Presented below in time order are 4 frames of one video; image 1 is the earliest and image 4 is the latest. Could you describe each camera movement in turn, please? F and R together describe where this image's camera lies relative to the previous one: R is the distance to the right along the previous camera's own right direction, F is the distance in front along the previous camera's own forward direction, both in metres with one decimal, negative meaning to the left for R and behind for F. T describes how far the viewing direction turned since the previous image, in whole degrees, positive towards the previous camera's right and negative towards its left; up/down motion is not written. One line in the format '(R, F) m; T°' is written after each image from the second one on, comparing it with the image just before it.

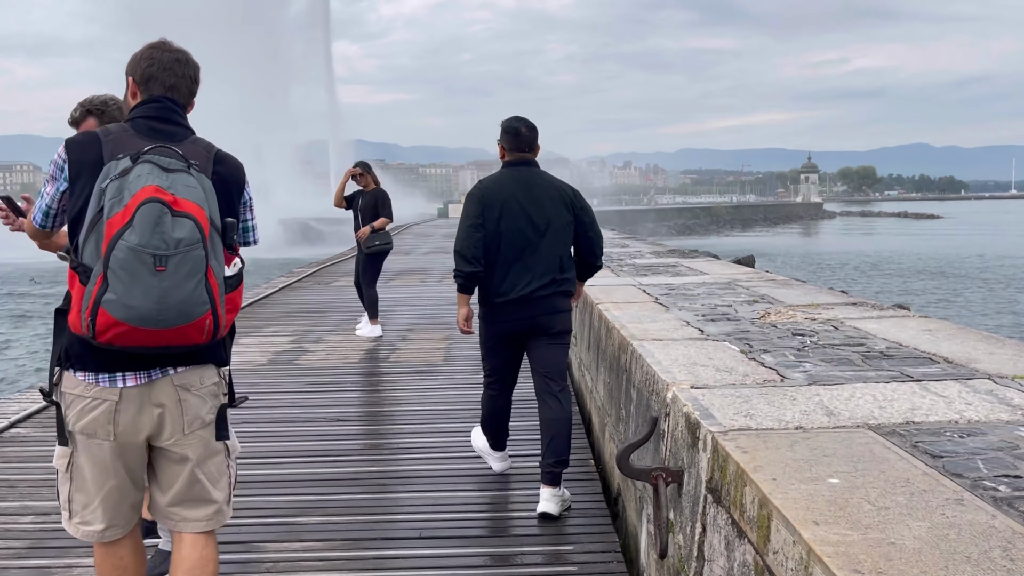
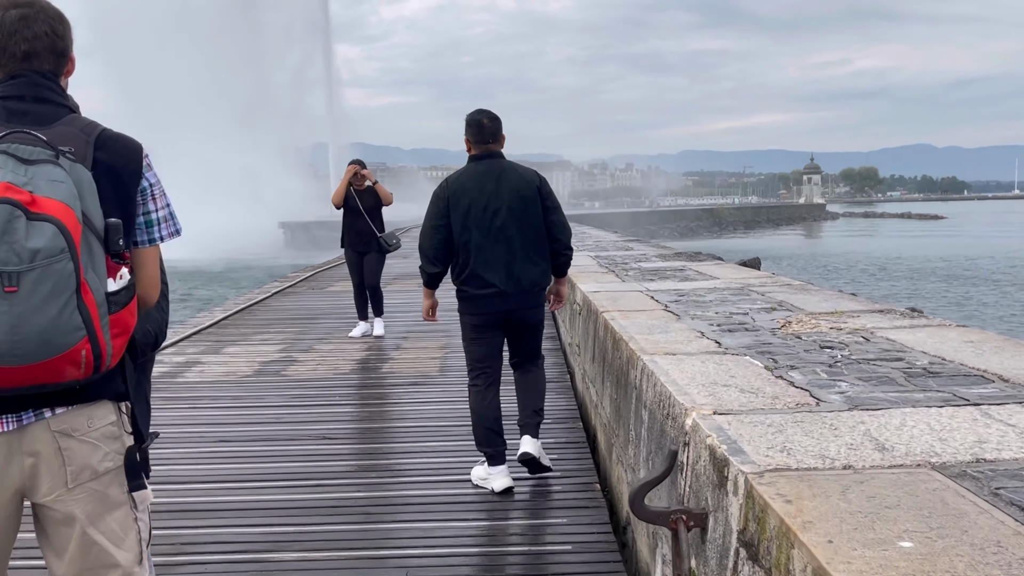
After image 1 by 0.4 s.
(0.0, +0.3) m; 0°
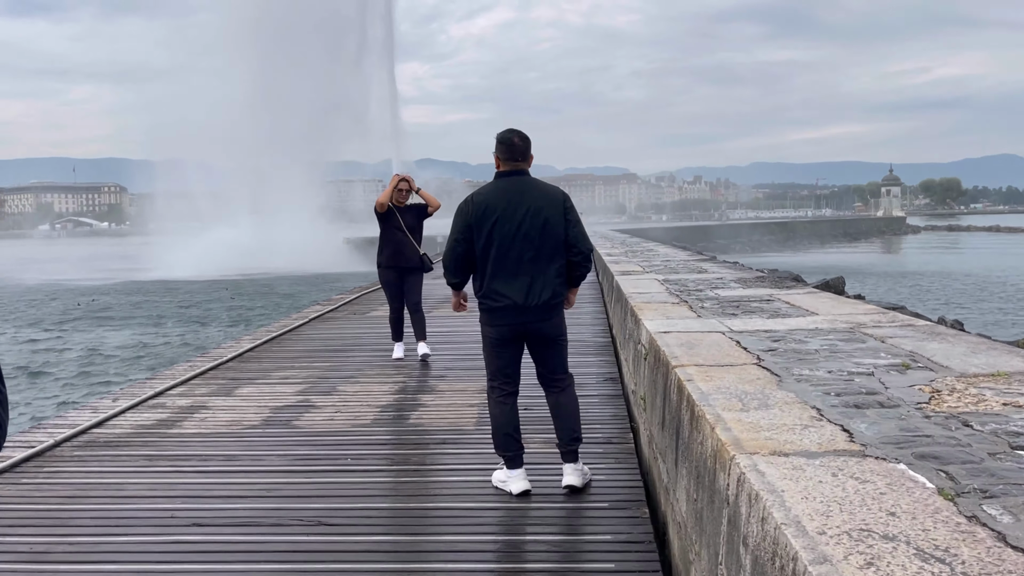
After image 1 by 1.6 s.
(+0.1, +1.0) m; -5°
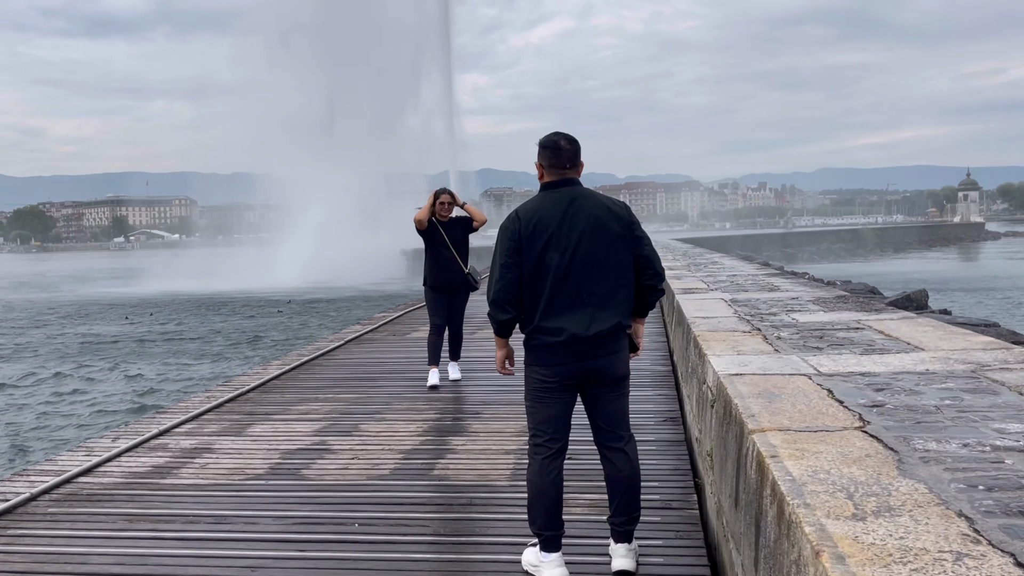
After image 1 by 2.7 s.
(+0.1, +0.8) m; -4°
